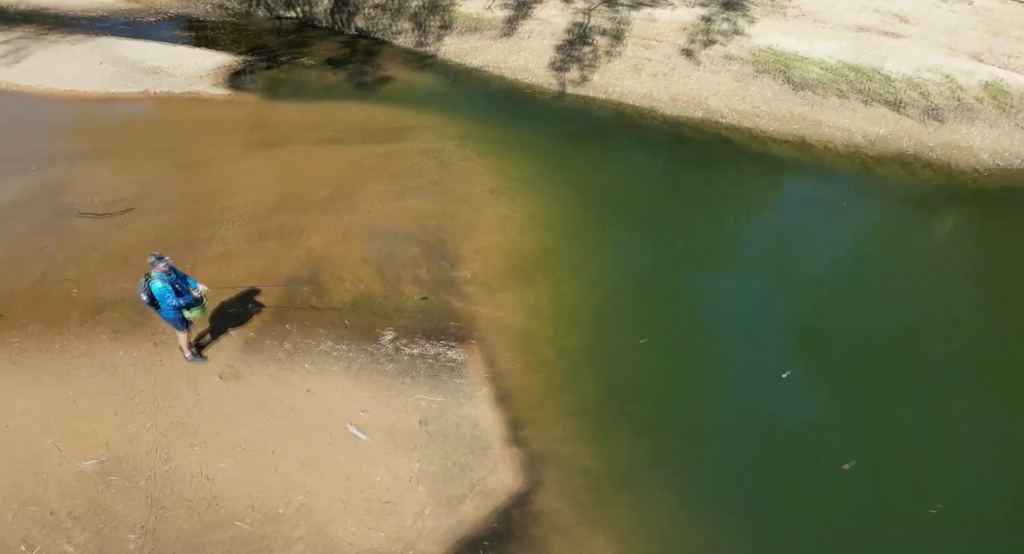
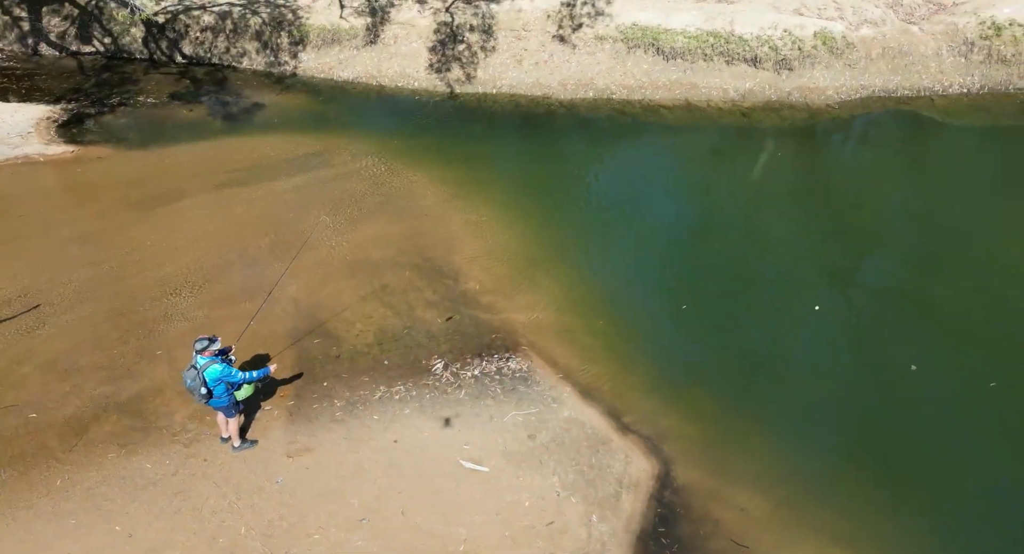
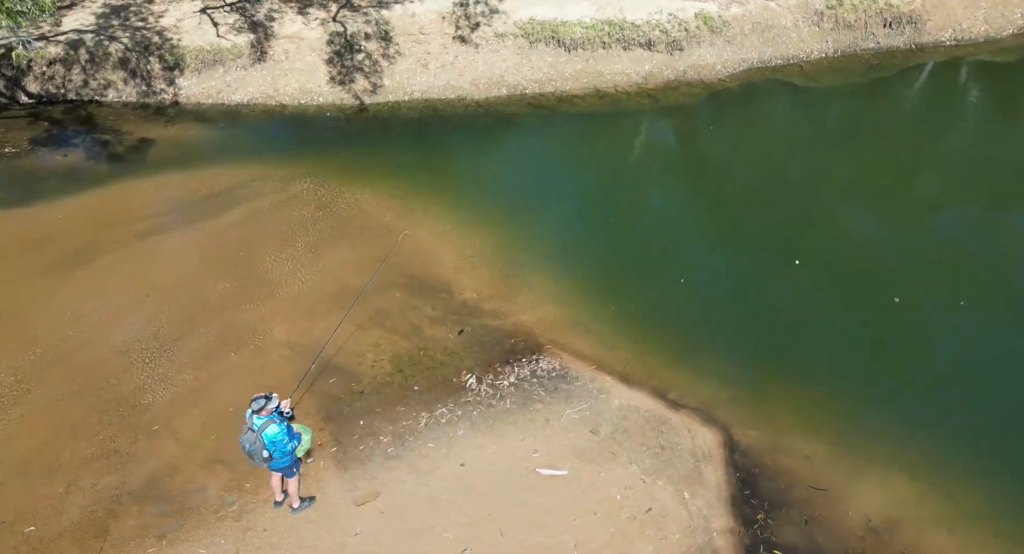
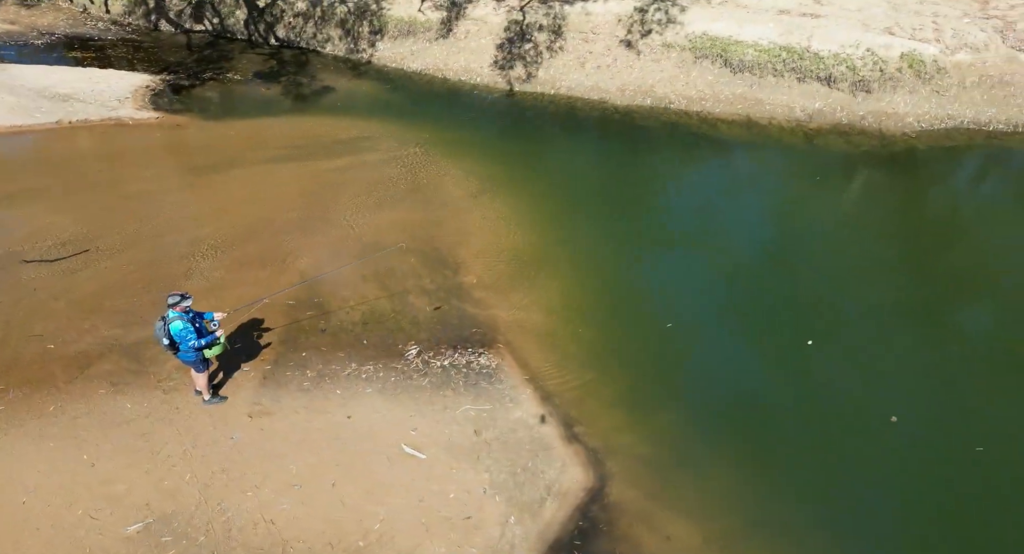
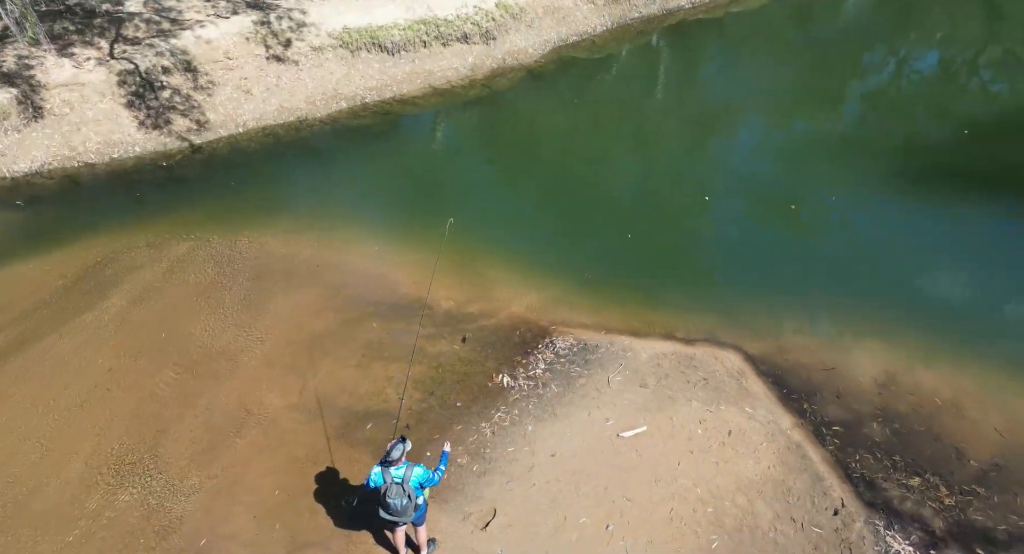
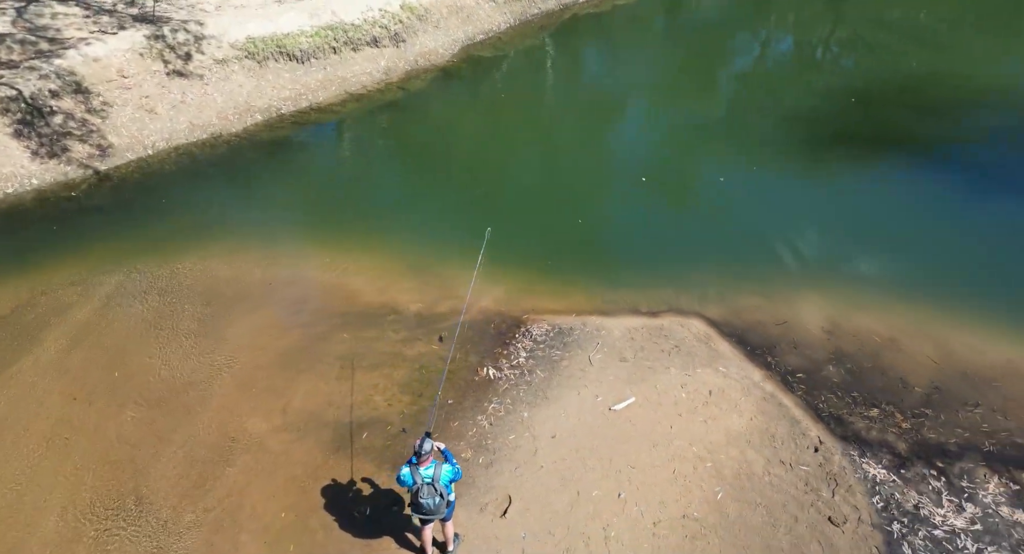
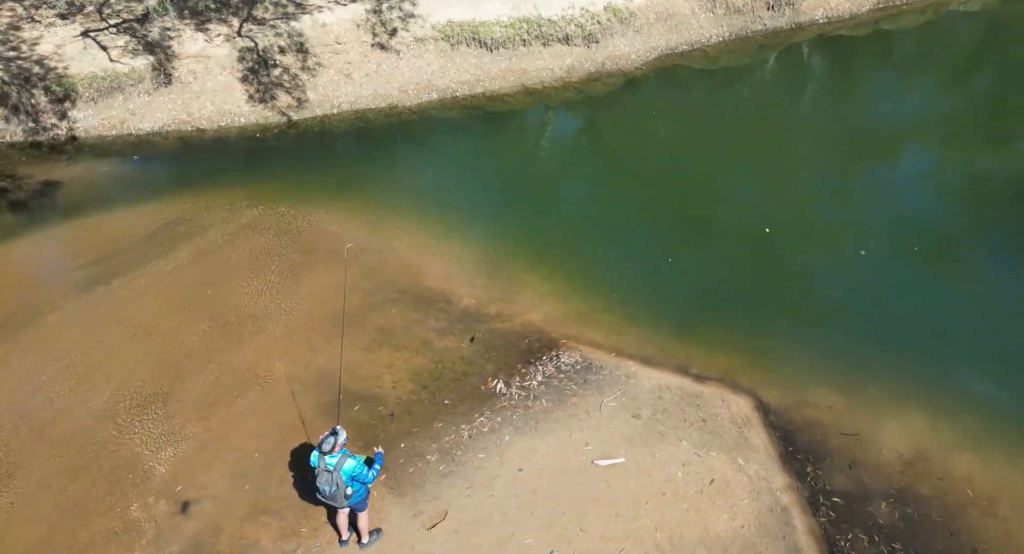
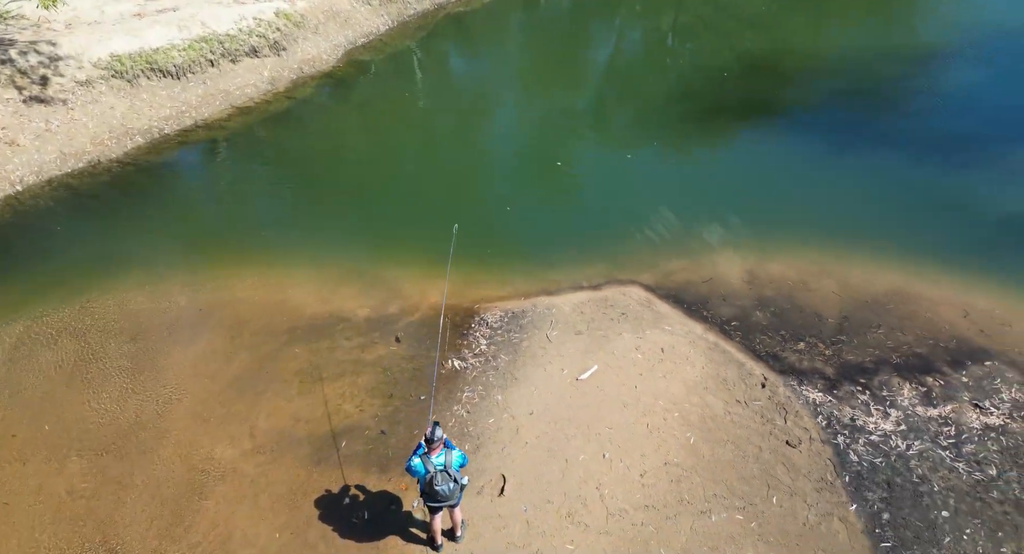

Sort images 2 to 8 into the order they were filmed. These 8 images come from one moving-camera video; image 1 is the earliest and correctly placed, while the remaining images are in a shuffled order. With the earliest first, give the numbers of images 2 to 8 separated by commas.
4, 2, 3, 7, 5, 6, 8
